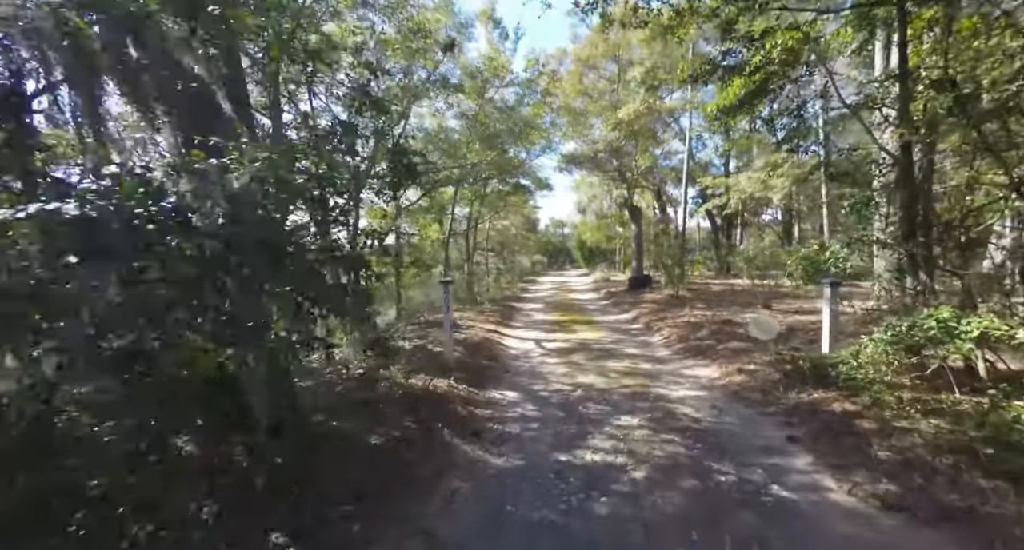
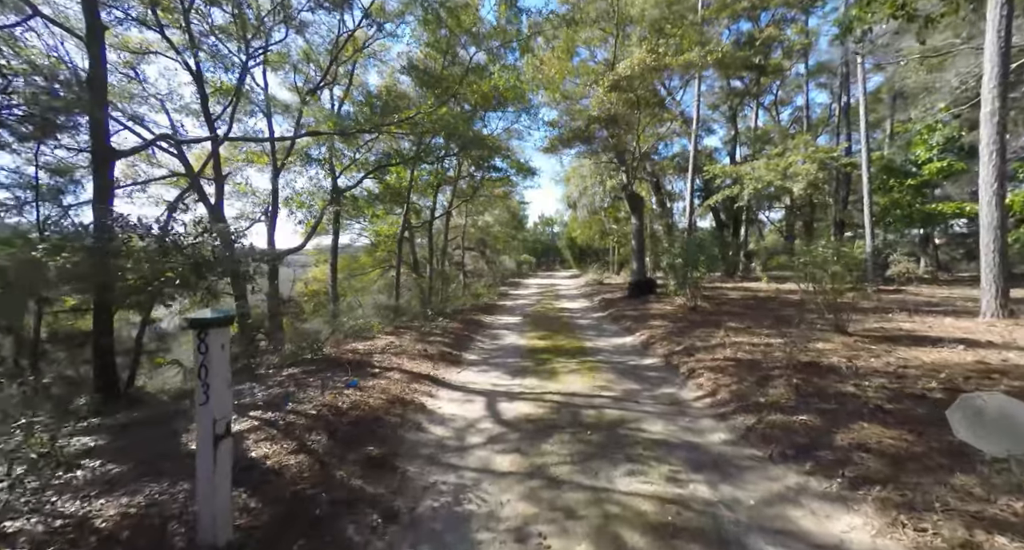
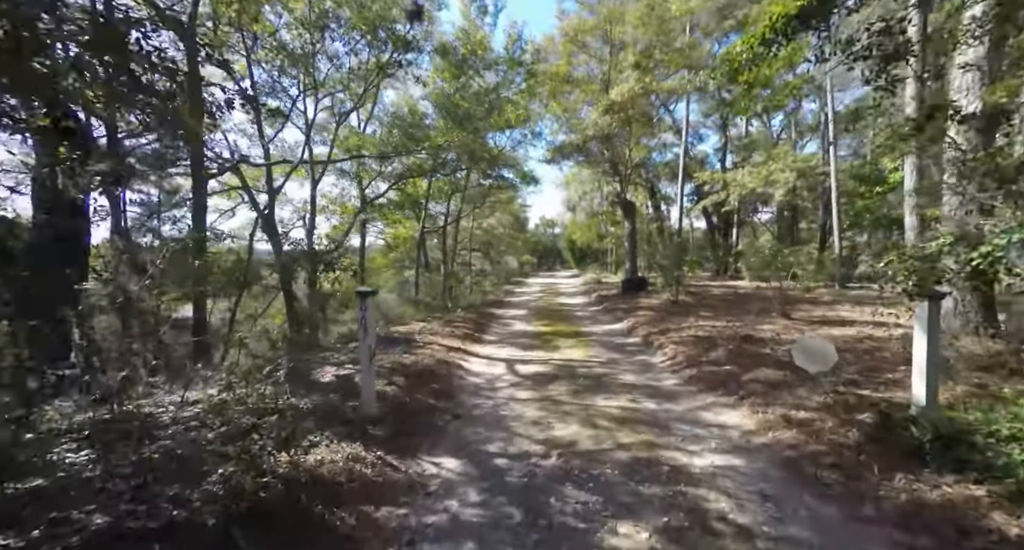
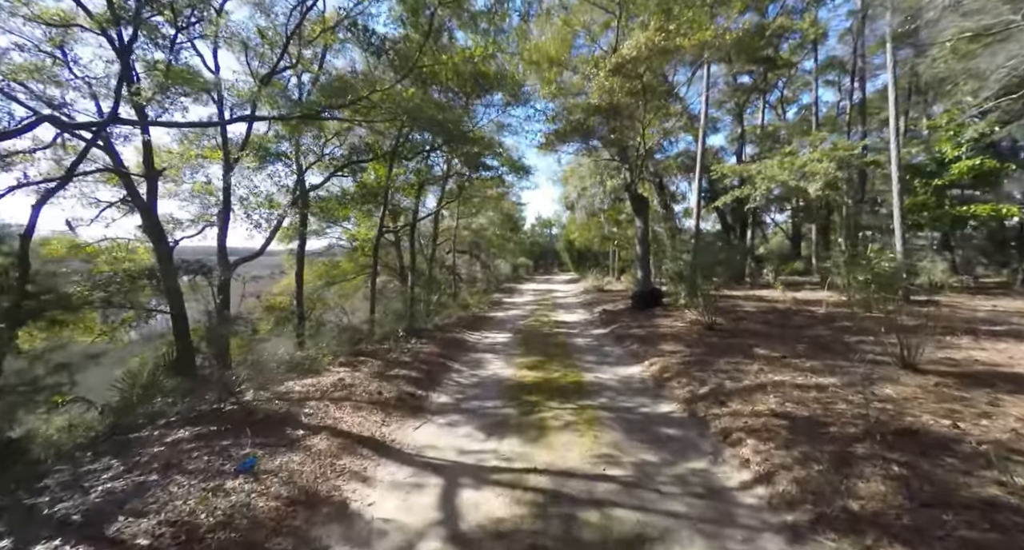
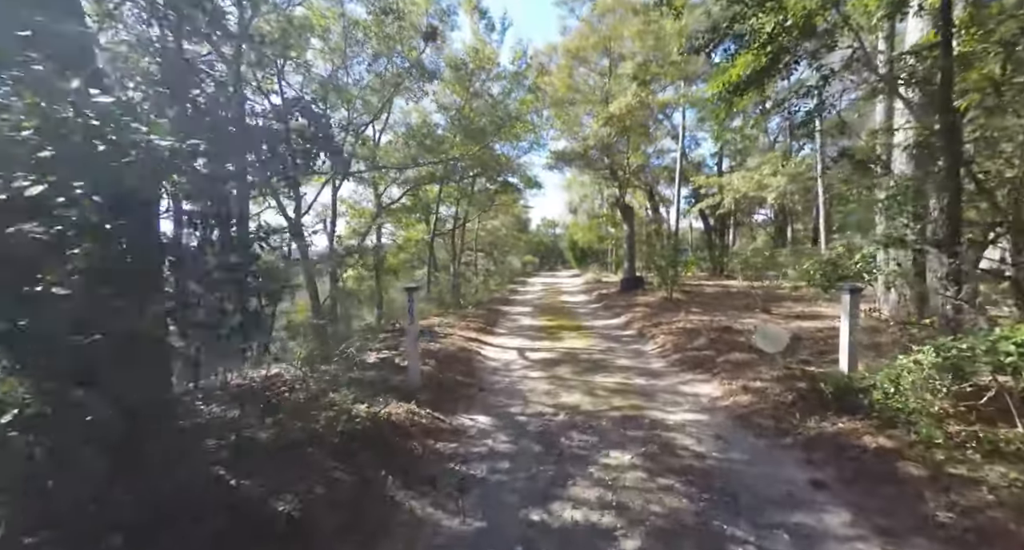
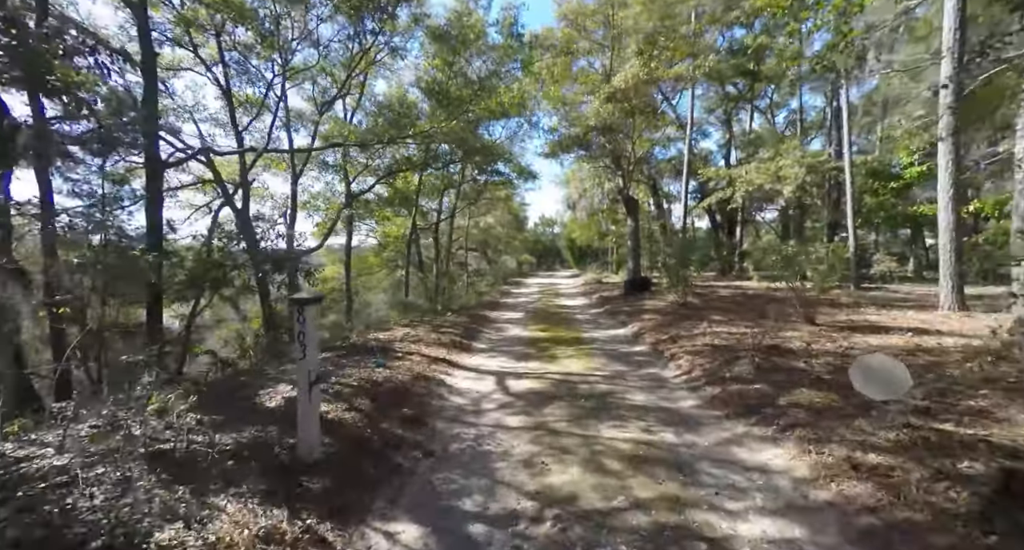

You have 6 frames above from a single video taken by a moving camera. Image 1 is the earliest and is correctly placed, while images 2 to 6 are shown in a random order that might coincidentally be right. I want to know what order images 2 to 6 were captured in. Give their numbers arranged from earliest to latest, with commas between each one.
5, 3, 6, 2, 4
